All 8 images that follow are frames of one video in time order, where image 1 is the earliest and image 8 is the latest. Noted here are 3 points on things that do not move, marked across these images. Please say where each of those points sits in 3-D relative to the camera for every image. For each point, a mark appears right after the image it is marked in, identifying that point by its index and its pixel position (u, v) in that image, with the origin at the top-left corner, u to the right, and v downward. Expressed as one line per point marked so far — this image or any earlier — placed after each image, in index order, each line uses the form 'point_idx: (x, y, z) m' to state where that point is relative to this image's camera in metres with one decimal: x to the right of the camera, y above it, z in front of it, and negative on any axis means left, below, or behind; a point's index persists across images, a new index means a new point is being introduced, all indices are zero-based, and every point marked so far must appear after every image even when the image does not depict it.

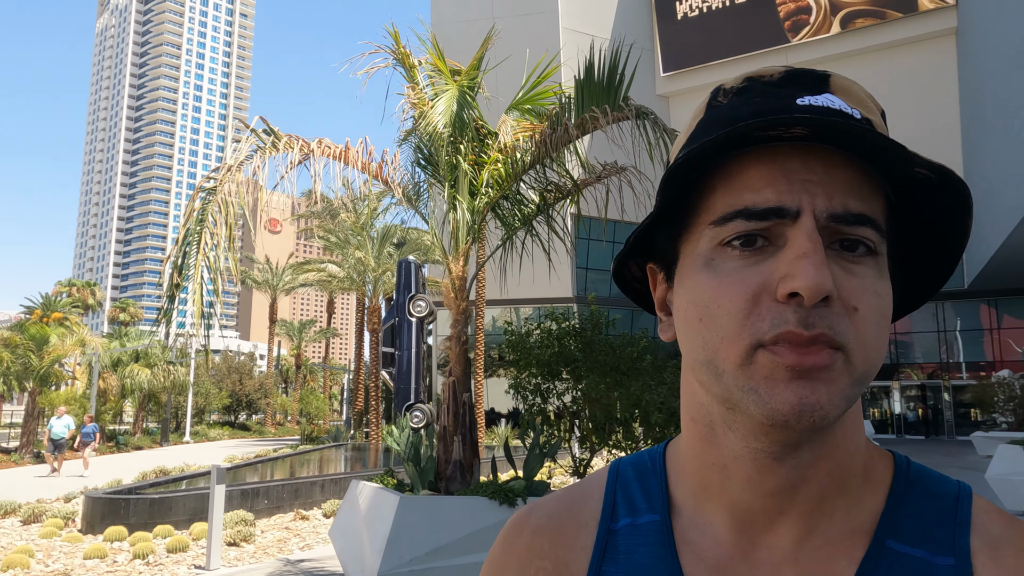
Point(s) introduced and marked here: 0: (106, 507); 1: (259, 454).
0: (-4.2, -2.2, +7.8) m
1: (-6.4, -4.3, +19.7) m
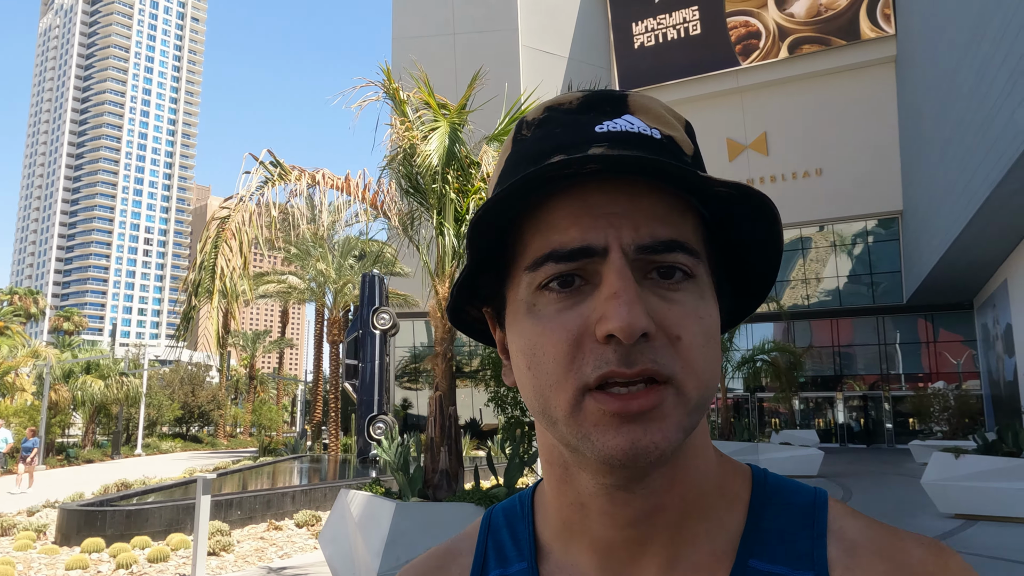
0: (-4.5, -2.4, +7.9) m
1: (-7.5, -4.6, +19.6) m
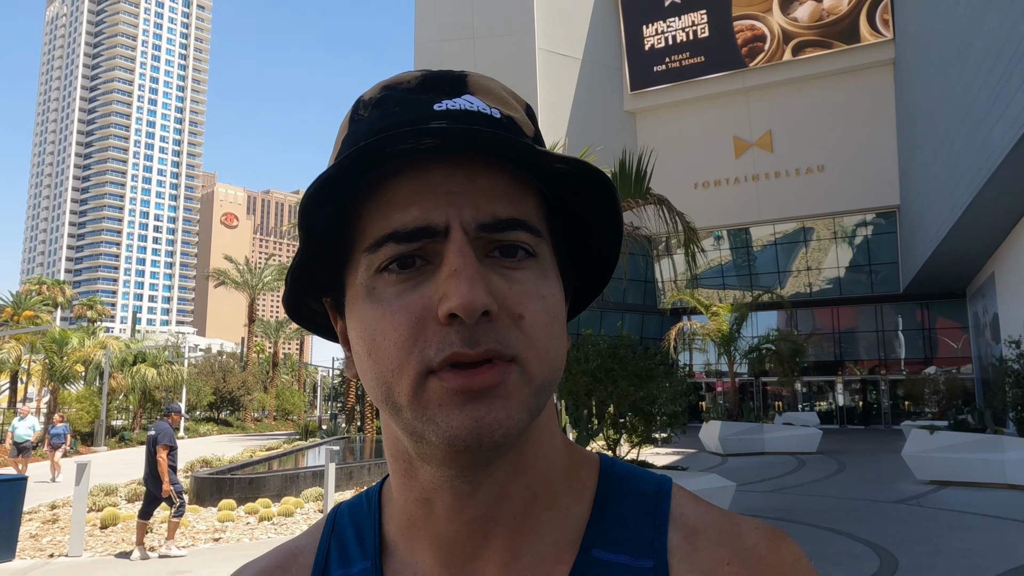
0: (-3.8, -2.5, +9.7) m
1: (-6.8, -4.5, +21.4) m
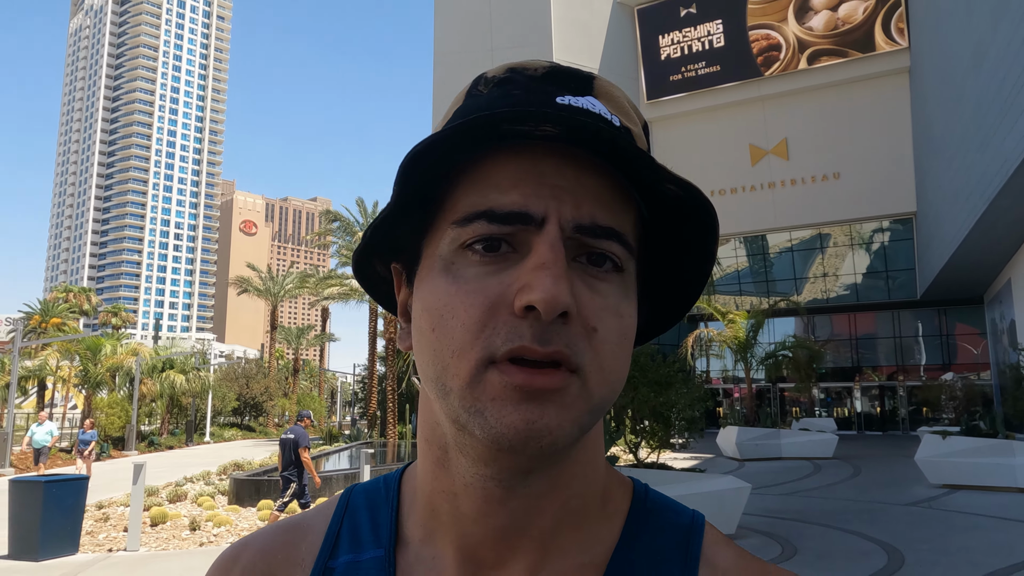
0: (-3.5, -2.7, +10.2) m
1: (-6.2, -4.7, +22.0) m
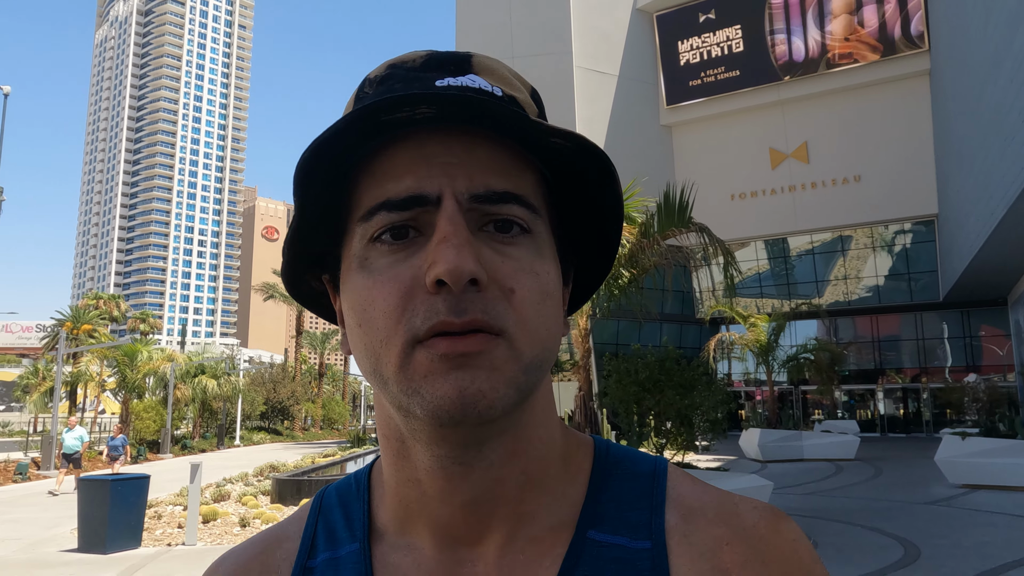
0: (-3.1, -2.8, +10.7) m
1: (-5.5, -4.9, +22.5) m
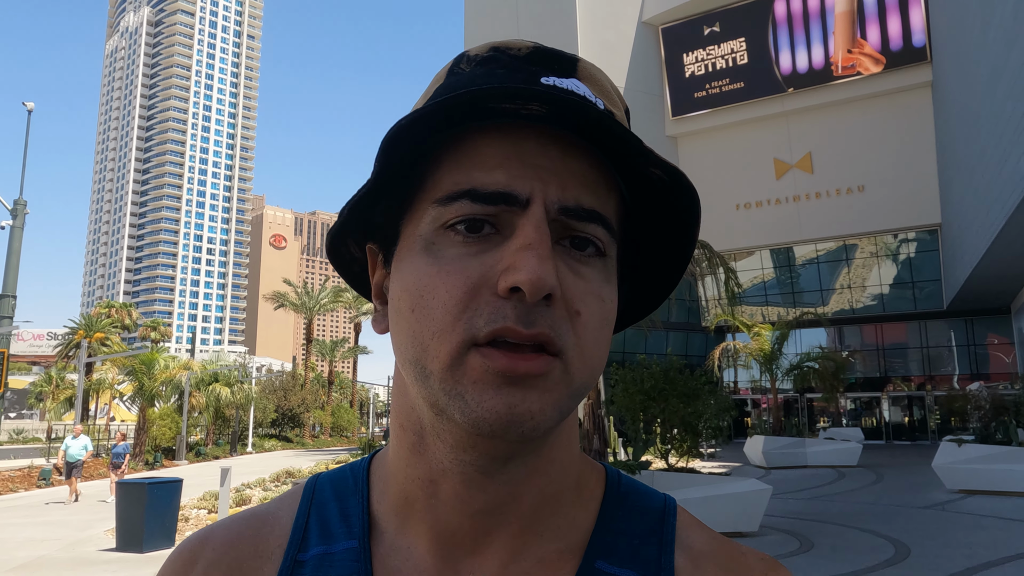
0: (-2.9, -3.0, +11.1) m
1: (-5.2, -5.2, +23.0) m
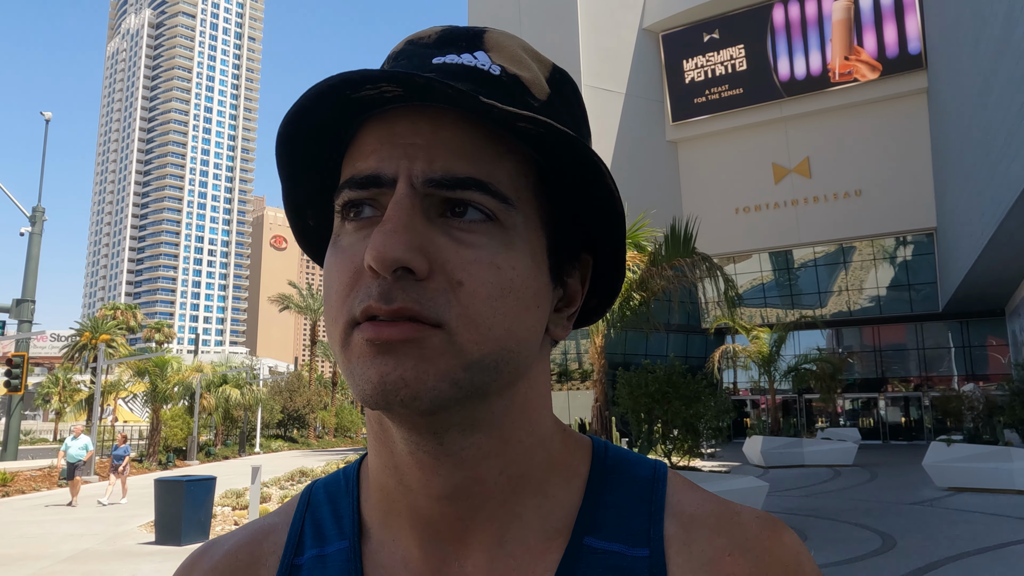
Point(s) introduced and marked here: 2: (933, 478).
0: (-2.8, -3.1, +11.7) m
1: (-5.1, -5.3, +23.5) m
2: (+7.3, -3.3, +13.2) m
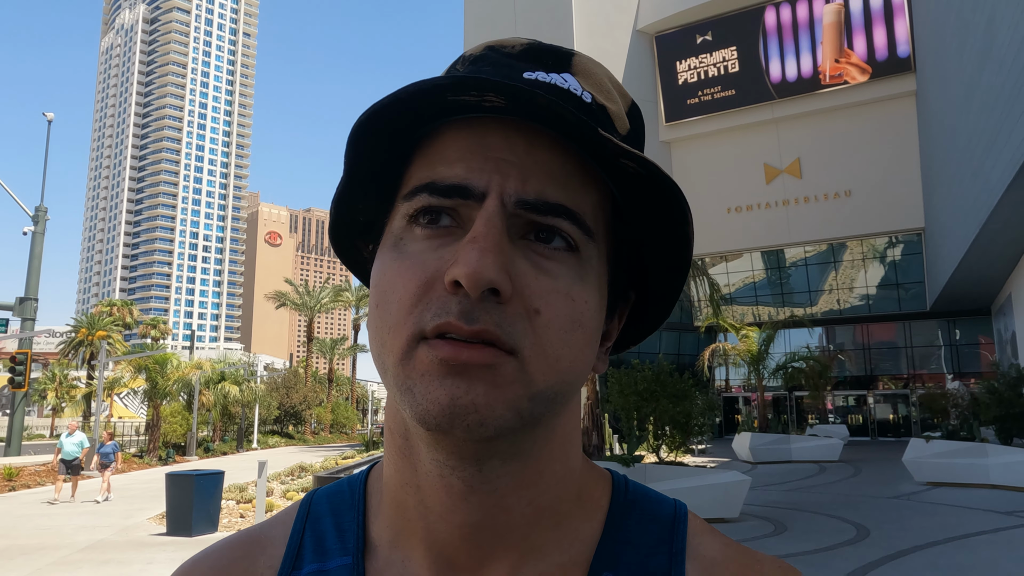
0: (-2.9, -3.1, +12.1) m
1: (-5.2, -5.3, +23.9) m
2: (+7.2, -3.3, +13.7) m
